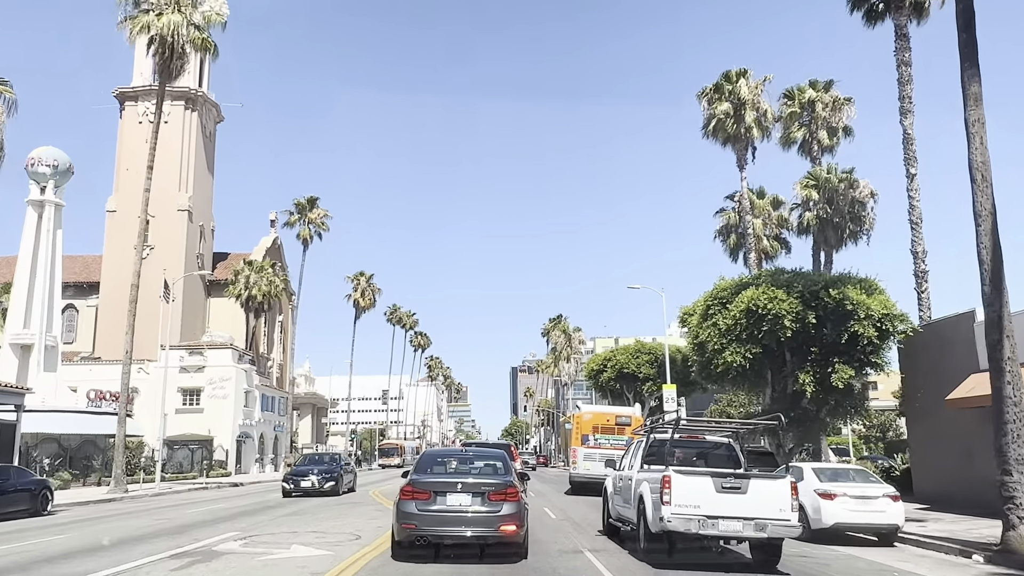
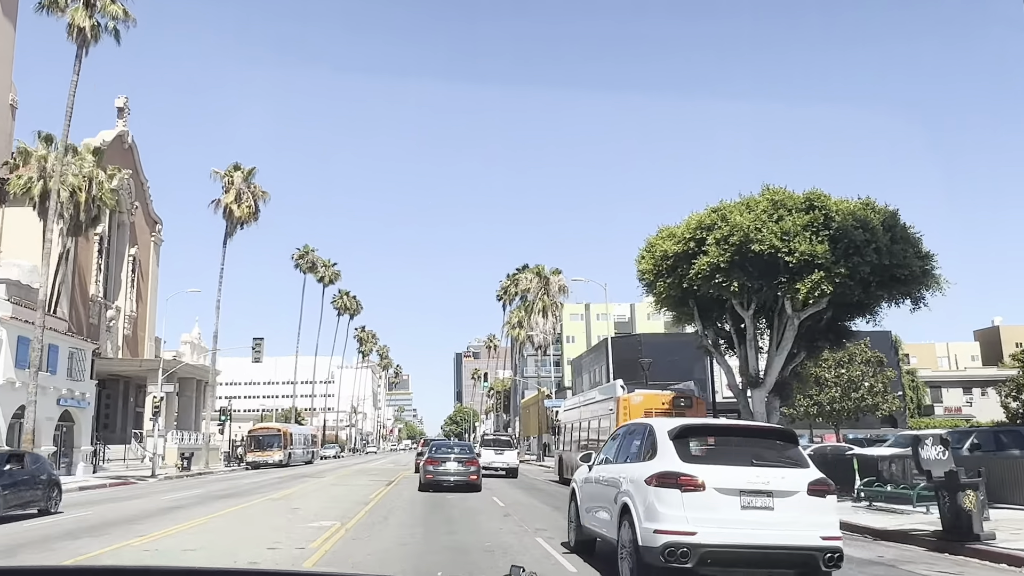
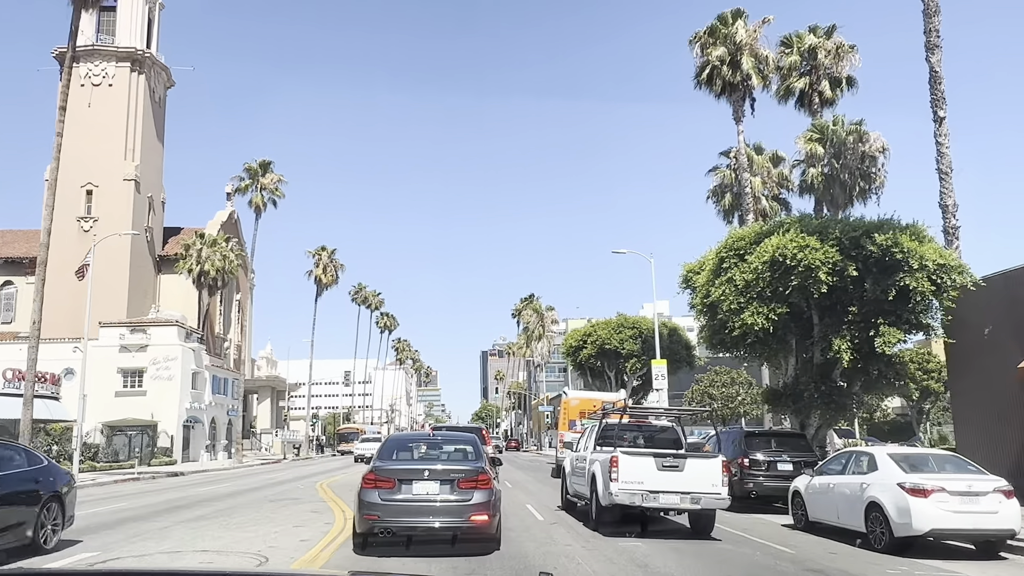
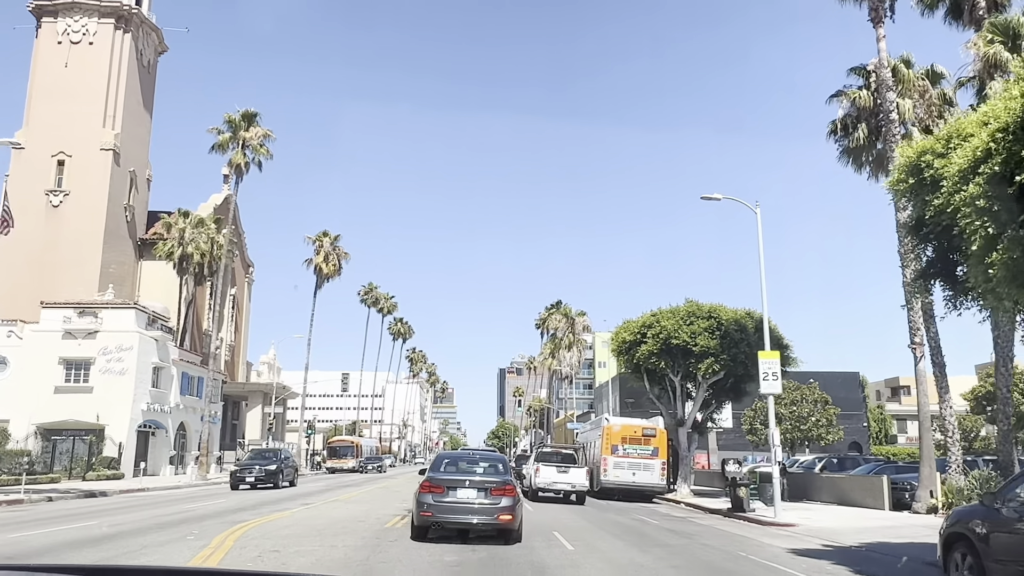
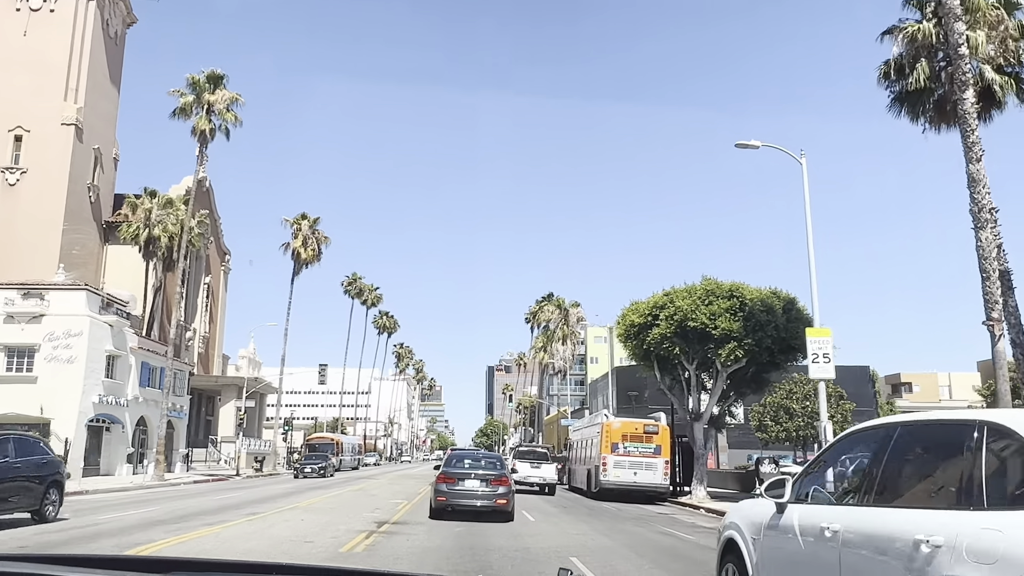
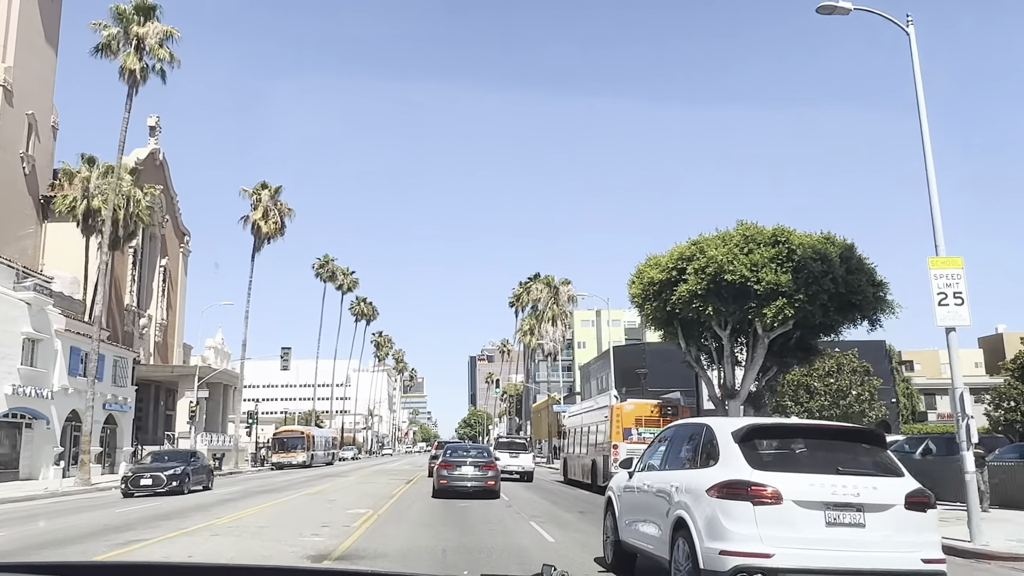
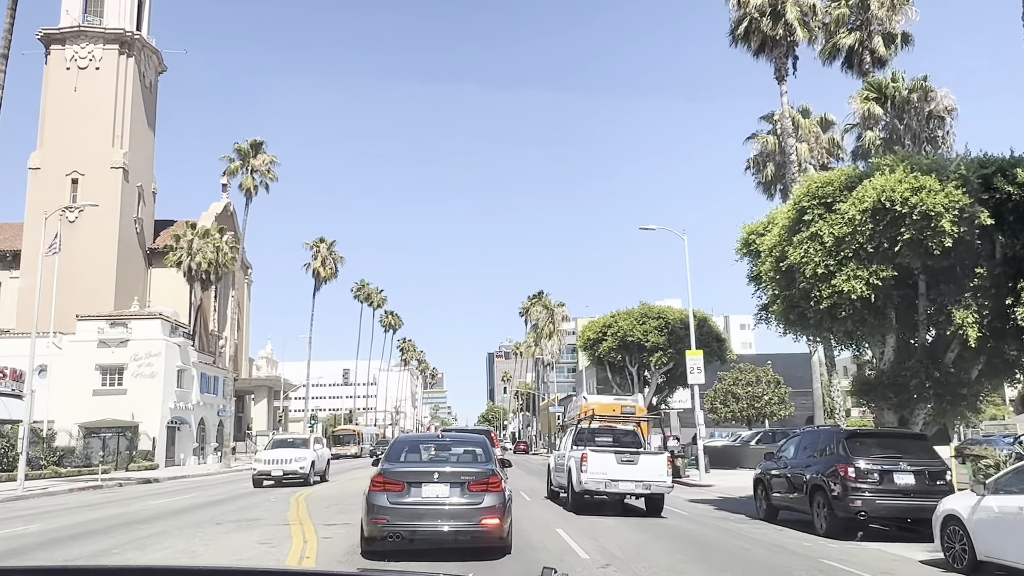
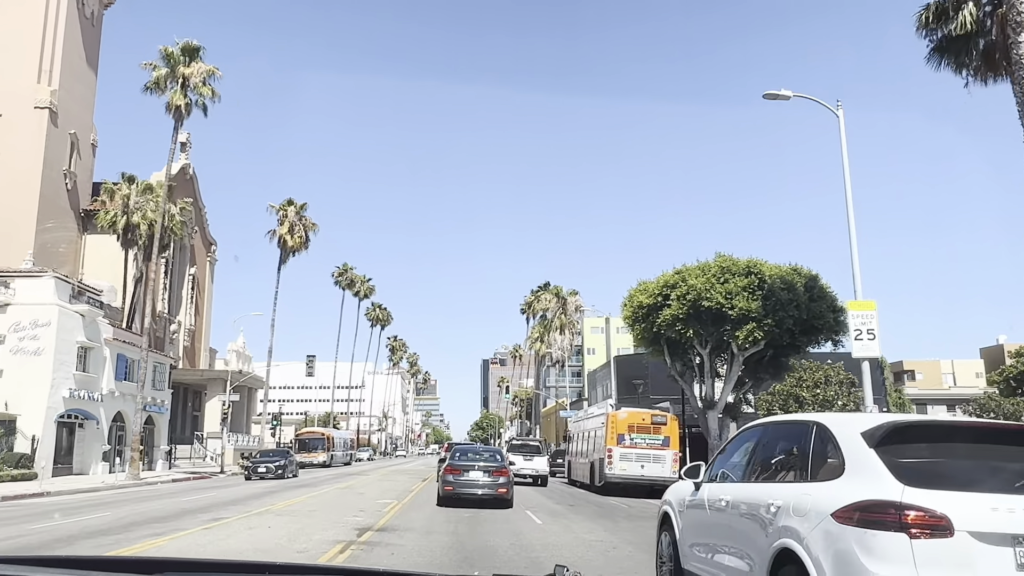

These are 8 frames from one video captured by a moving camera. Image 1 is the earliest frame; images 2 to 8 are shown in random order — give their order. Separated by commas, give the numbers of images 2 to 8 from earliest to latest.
3, 7, 4, 5, 8, 6, 2
